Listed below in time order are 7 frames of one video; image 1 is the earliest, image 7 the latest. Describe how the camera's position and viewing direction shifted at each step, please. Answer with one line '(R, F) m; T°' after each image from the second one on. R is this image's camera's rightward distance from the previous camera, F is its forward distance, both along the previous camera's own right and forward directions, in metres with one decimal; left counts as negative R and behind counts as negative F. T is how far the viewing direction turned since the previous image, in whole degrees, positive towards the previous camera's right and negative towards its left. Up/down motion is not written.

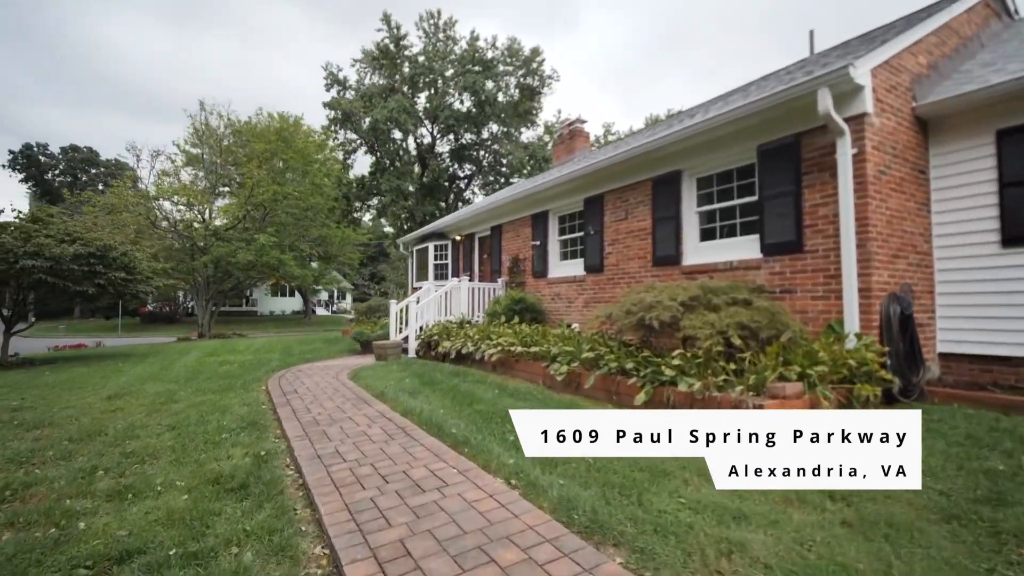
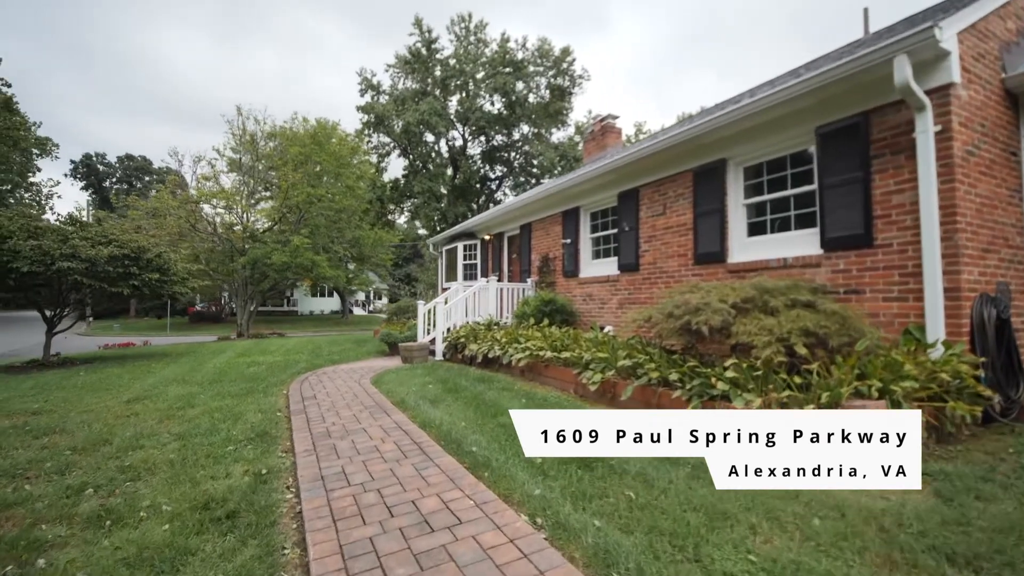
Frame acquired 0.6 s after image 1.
(0.0, +0.4) m; -4°
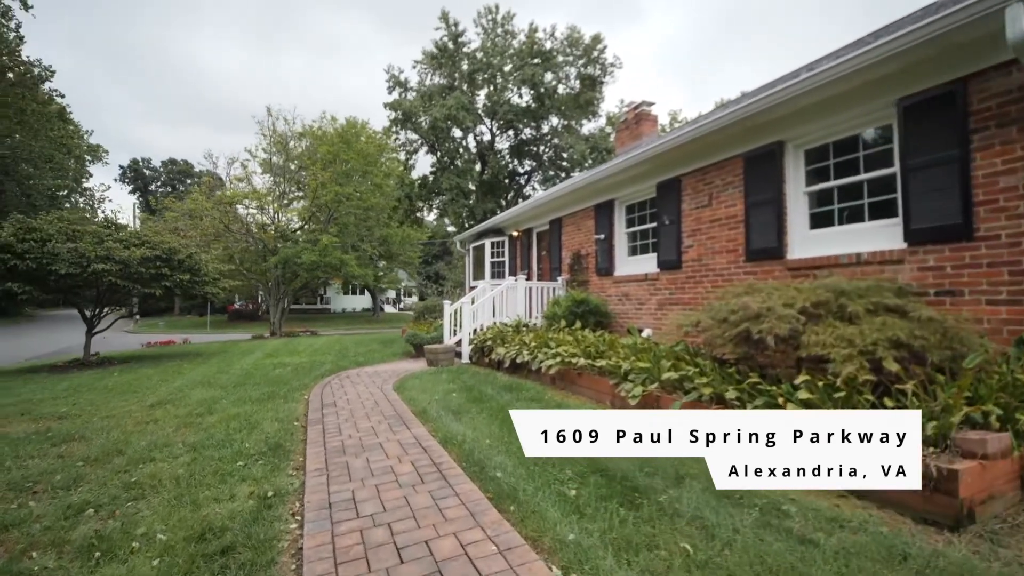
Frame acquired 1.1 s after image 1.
(0.0, +0.4) m; -4°
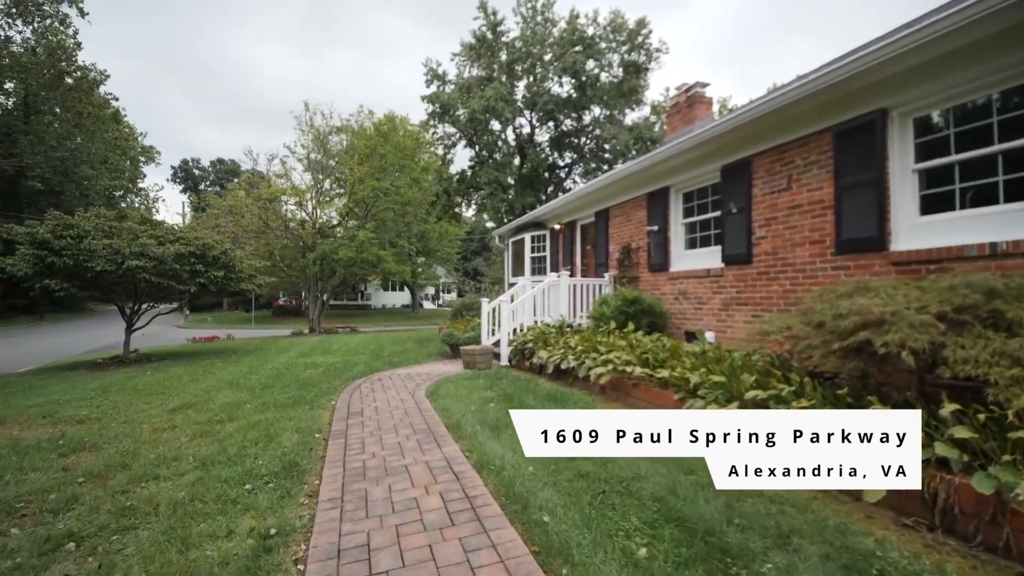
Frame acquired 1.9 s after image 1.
(-0.1, +0.6) m; -4°
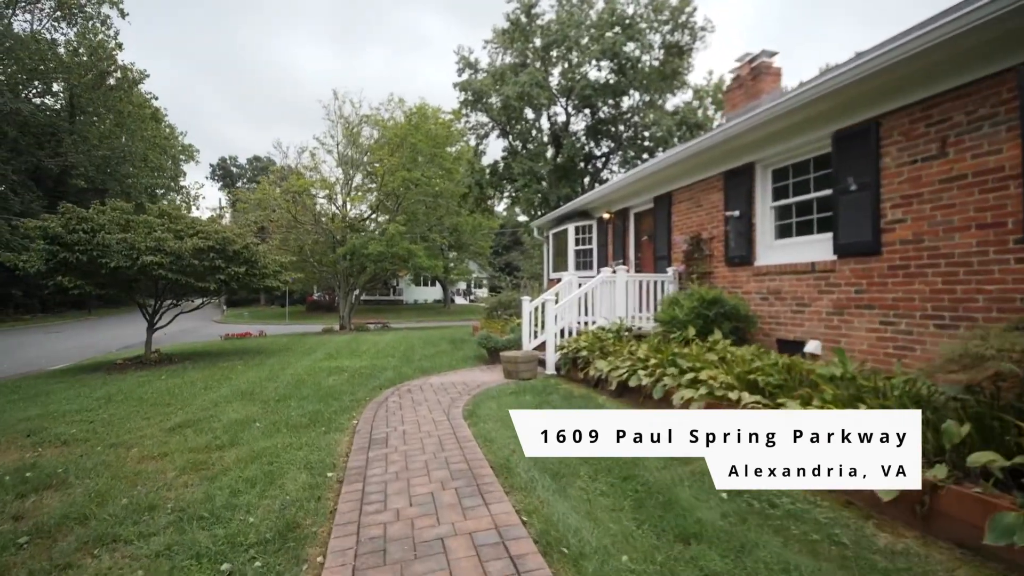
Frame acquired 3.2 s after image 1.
(-0.2, +1.0) m; -4°
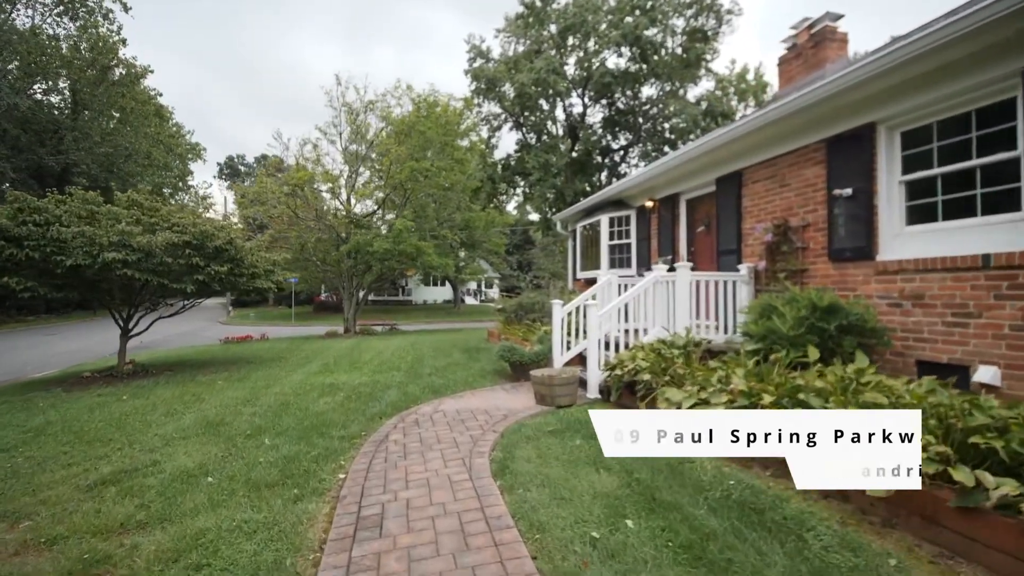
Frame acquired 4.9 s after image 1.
(-0.3, +1.4) m; -1°
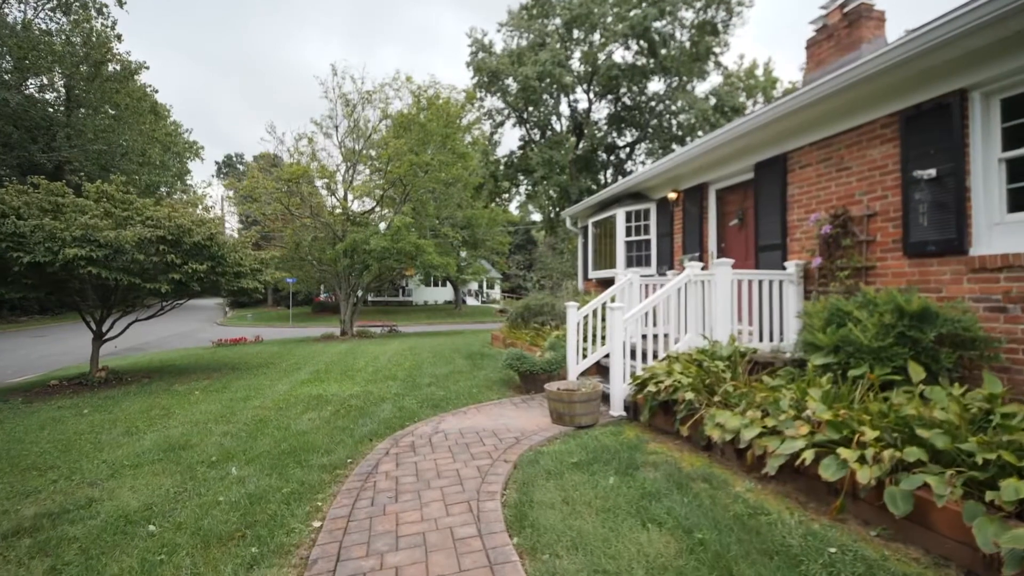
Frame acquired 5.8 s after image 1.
(-0.1, +0.7) m; 0°
